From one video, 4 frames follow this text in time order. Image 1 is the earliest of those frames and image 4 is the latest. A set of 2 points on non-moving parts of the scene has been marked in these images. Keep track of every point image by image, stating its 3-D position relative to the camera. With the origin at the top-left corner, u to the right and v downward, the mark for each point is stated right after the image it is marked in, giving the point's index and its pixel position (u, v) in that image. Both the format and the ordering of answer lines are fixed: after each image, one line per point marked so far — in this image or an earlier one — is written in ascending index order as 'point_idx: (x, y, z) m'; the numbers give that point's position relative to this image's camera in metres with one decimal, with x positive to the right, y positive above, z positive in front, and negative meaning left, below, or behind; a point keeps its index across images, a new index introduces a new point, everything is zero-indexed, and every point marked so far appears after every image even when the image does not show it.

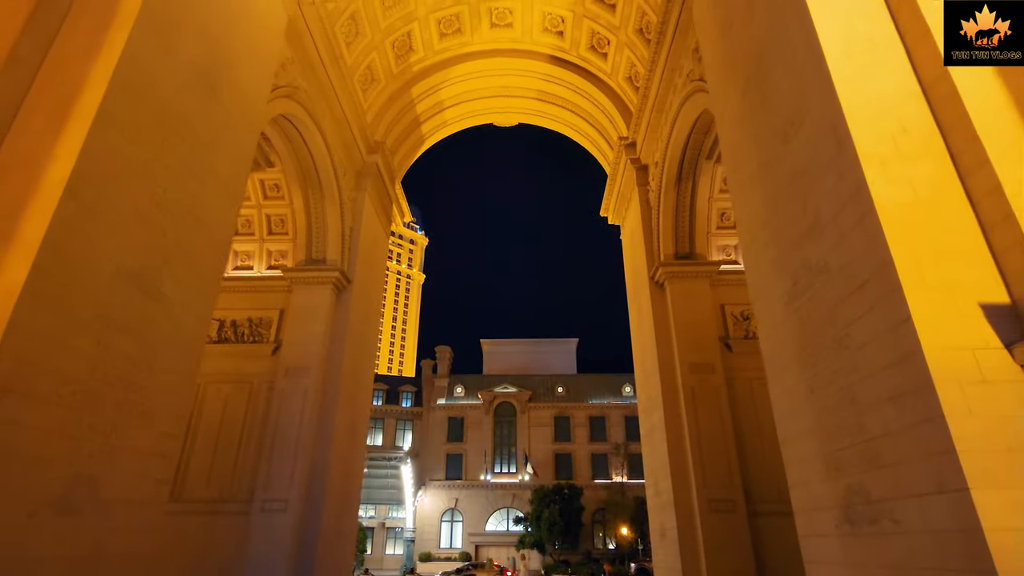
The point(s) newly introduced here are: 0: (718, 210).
0: (+4.6, +1.7, +12.0) m
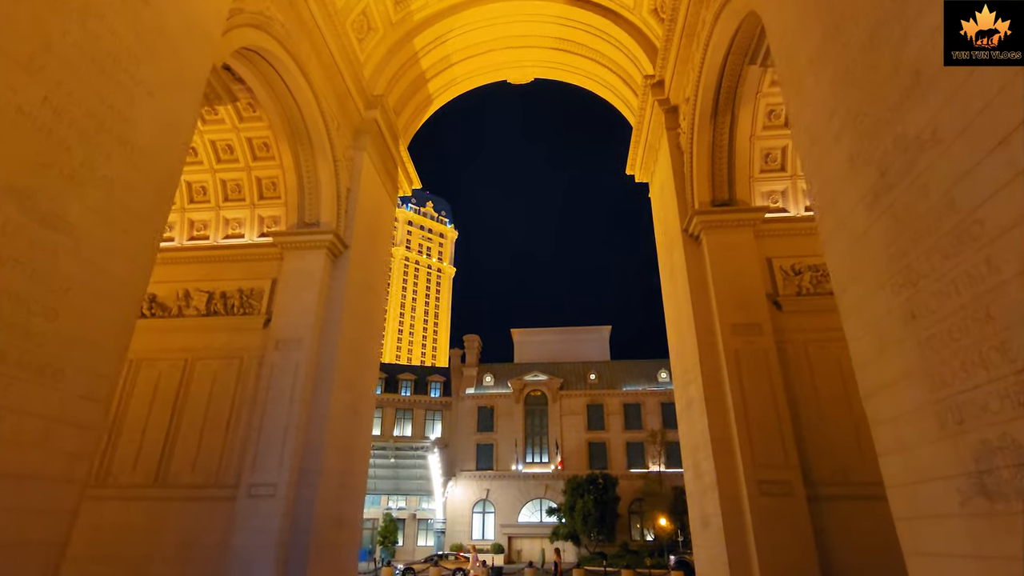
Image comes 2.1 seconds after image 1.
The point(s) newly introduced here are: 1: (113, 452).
0: (+4.8, +2.7, +10.4) m
1: (-7.1, -2.9, +9.6) m
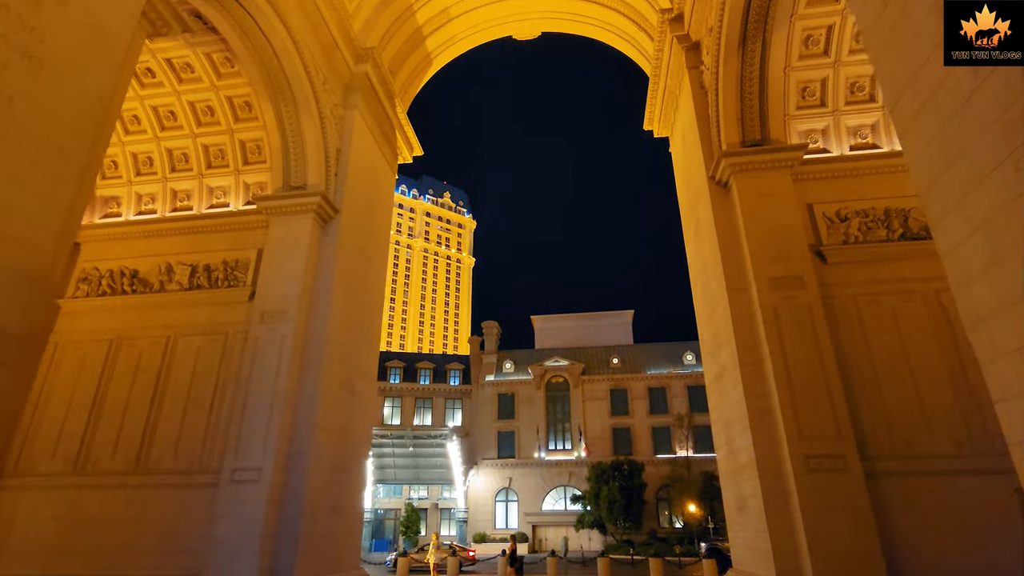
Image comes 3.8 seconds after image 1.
0: (+4.8, +3.5, +9.1) m
1: (-7.0, -2.5, +8.9) m
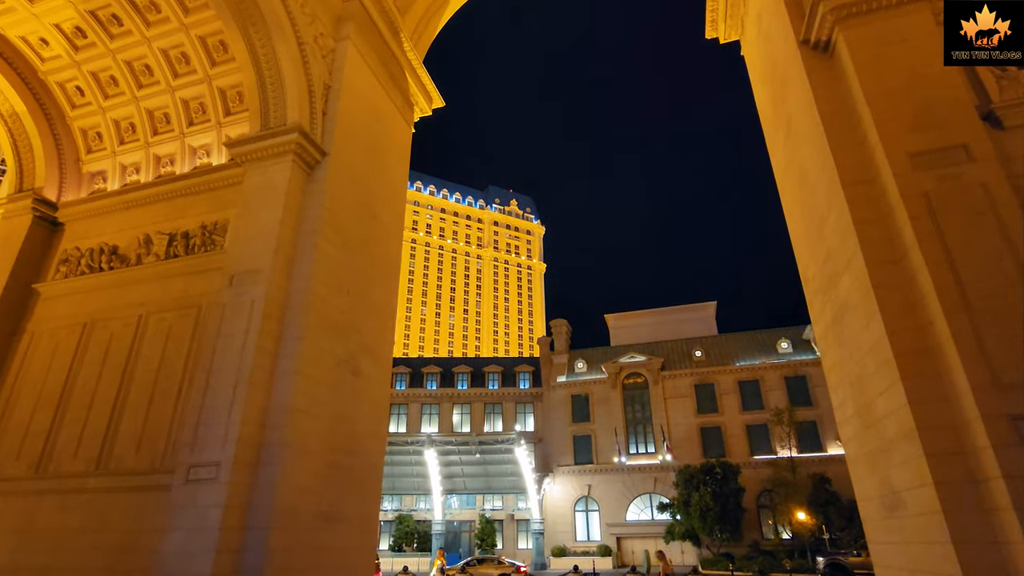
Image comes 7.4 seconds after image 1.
0: (+4.9, +4.7, +6.3) m
1: (-6.4, -2.1, +7.6) m
